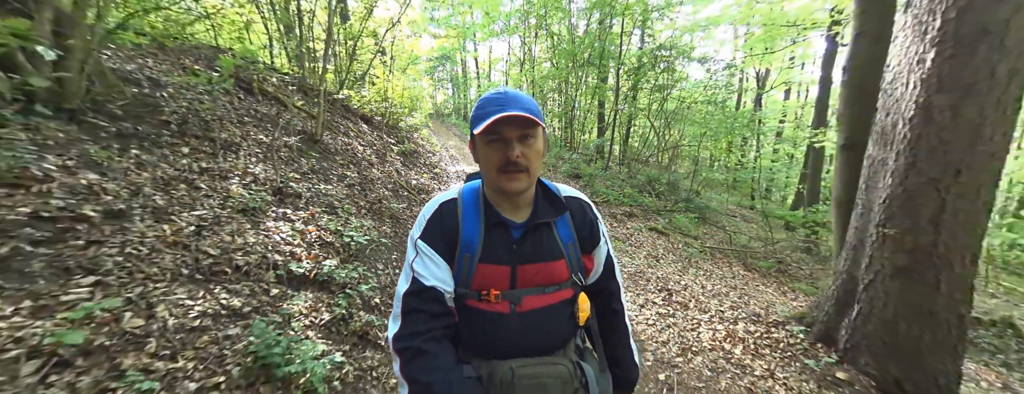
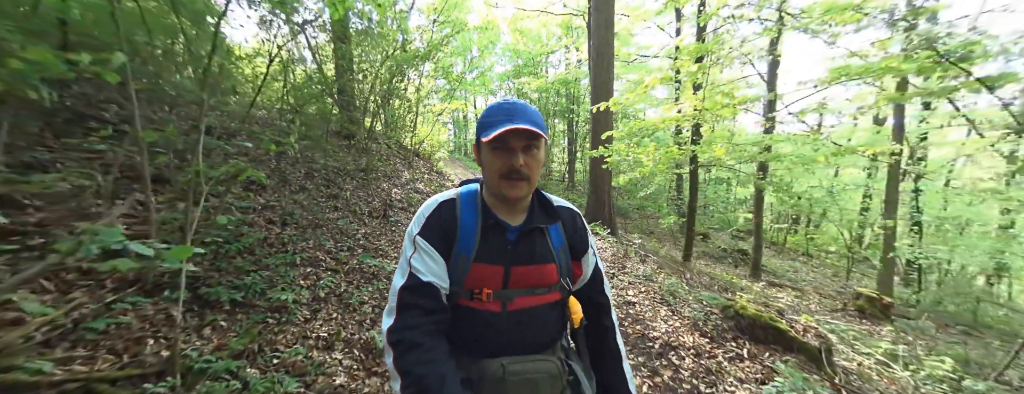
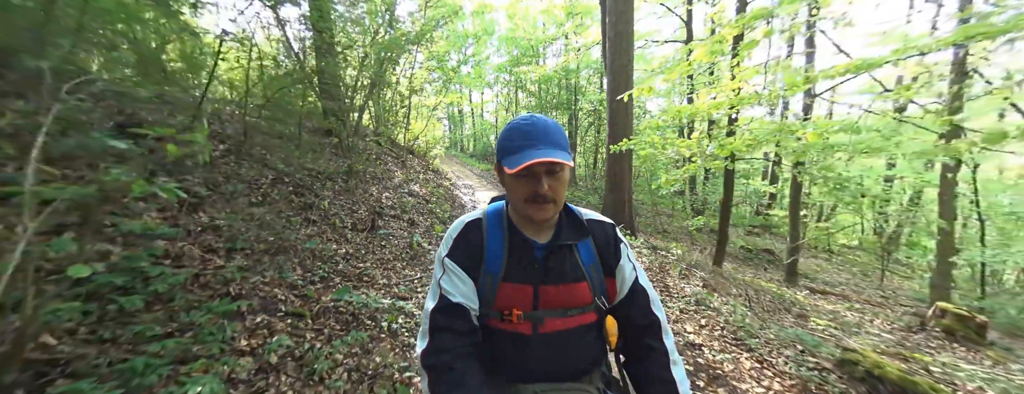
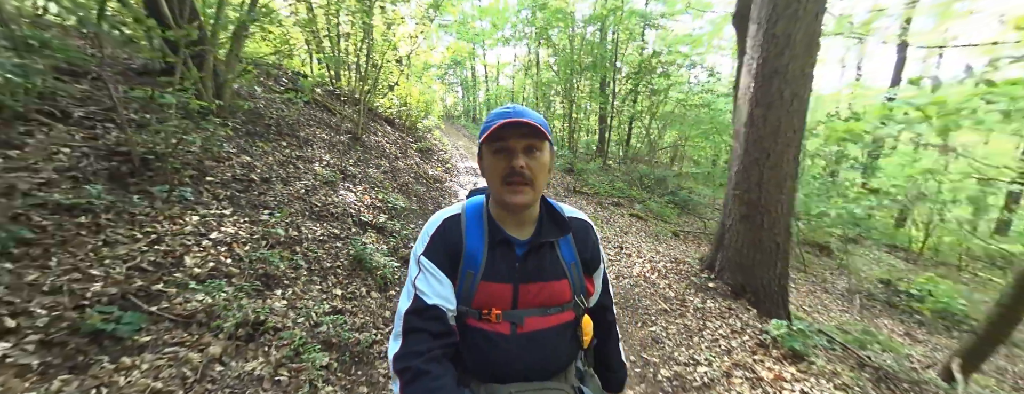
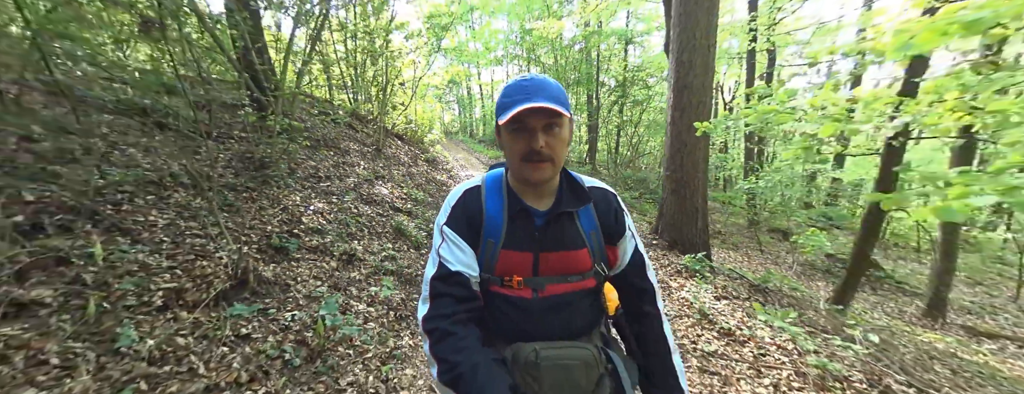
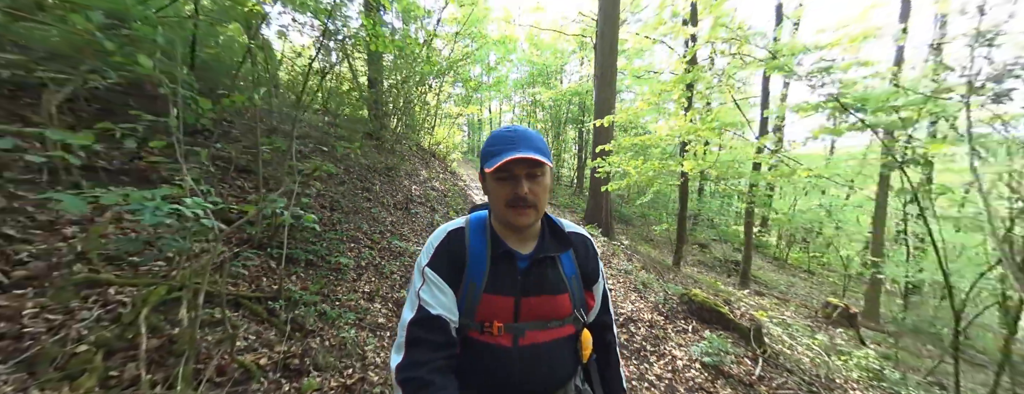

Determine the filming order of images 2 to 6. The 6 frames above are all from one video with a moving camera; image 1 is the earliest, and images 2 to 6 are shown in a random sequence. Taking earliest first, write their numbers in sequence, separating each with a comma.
4, 5, 3, 2, 6
